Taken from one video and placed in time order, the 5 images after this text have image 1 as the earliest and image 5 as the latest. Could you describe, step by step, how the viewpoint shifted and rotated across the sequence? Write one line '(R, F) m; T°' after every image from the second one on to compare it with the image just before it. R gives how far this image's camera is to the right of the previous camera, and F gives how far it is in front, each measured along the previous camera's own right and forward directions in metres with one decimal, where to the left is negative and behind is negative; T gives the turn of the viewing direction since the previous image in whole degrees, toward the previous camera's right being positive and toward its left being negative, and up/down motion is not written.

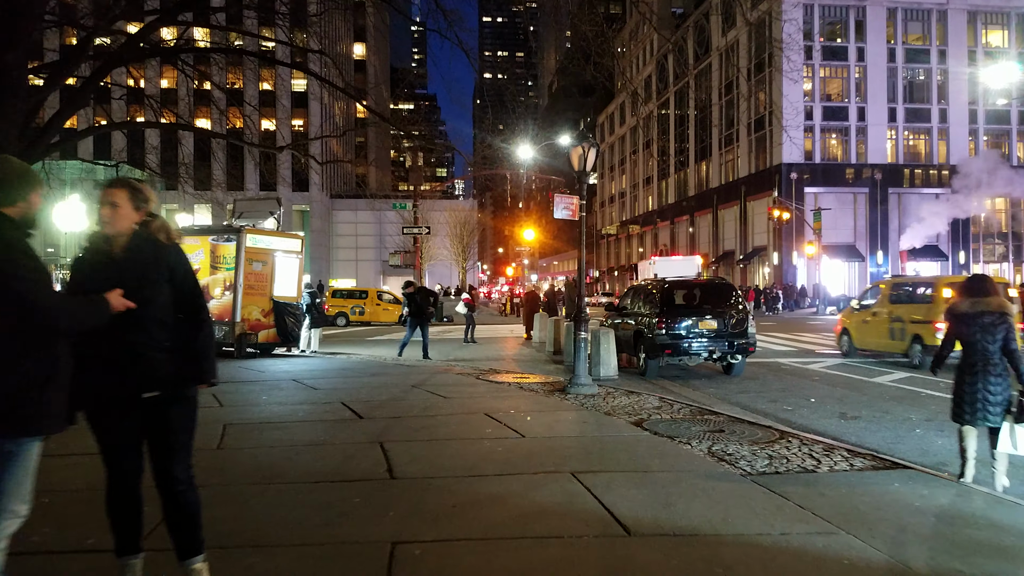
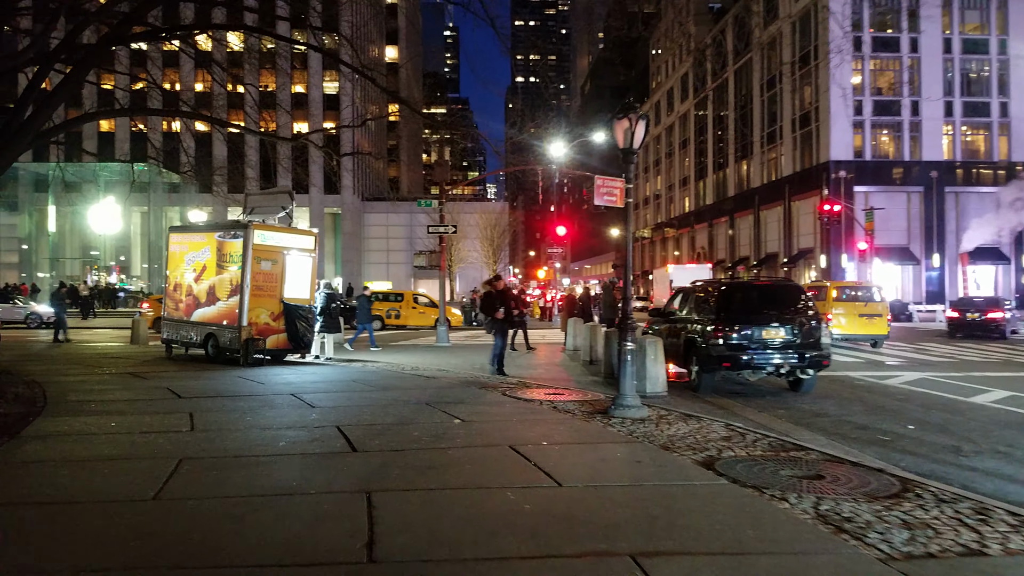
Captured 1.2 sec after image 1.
(0.0, +1.4) m; -2°
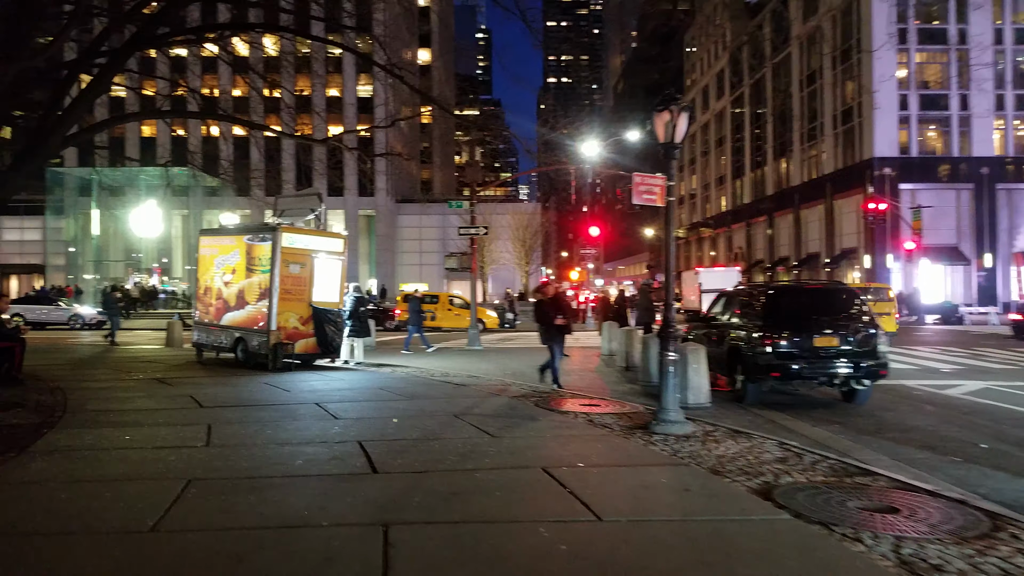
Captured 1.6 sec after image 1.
(0.0, +0.5) m; -2°
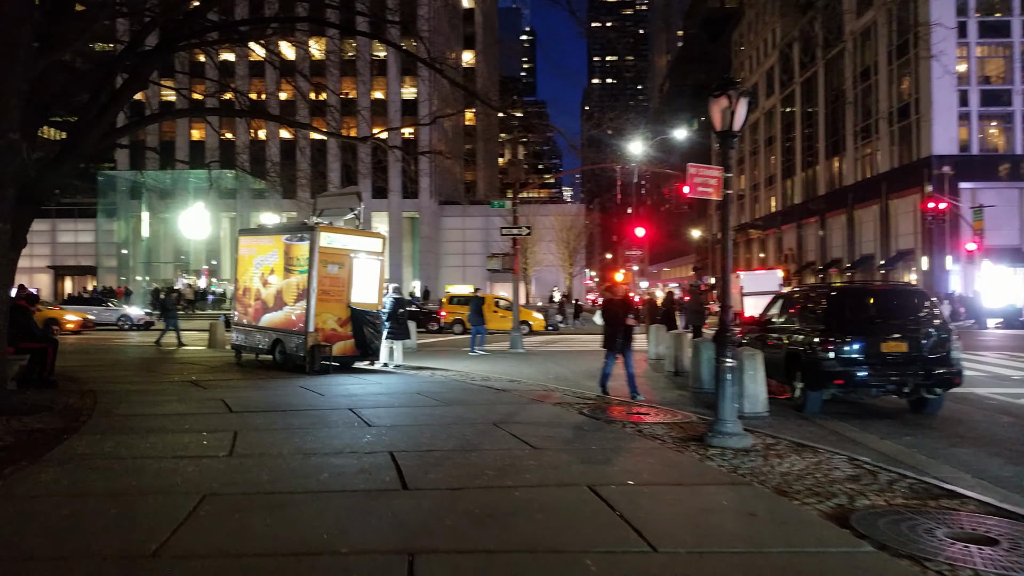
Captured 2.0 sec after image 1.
(0.0, +0.5) m; -3°
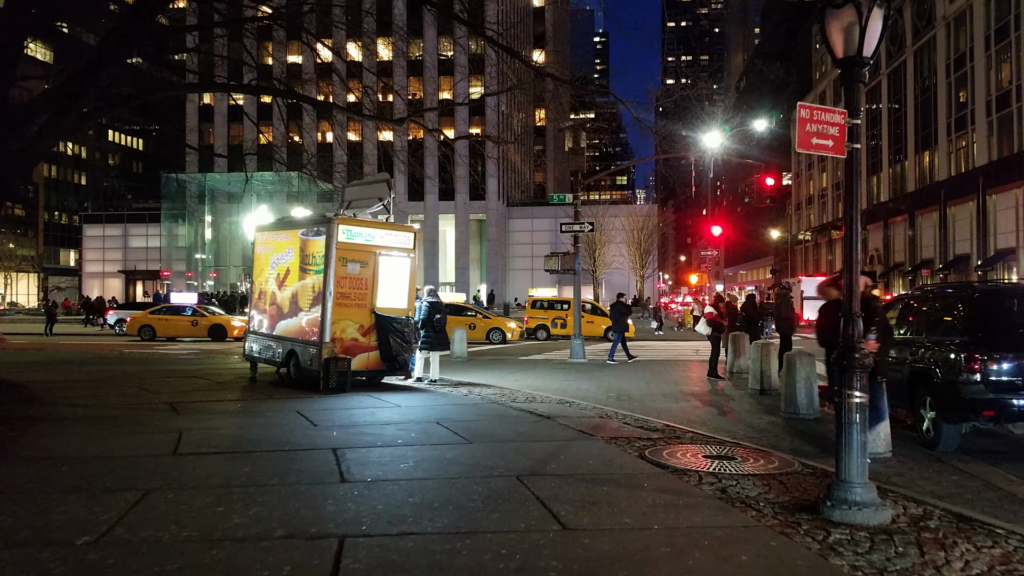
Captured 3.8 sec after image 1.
(+0.3, +2.0) m; -5°
